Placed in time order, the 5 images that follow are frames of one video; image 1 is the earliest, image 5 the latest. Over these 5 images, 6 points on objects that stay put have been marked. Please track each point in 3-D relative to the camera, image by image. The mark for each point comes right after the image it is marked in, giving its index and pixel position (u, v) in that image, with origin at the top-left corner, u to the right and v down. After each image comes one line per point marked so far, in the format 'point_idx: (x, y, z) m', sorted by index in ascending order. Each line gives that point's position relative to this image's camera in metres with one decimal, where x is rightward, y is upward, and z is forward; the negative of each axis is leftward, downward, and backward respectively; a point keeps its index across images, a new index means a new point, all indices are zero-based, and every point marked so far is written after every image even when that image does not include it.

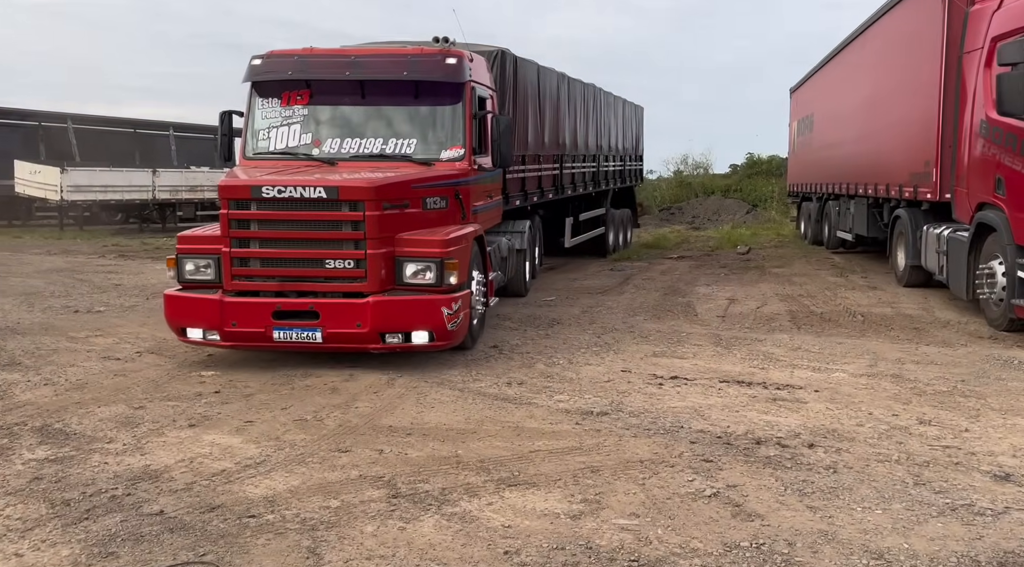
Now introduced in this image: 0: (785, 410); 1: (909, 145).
0: (+1.8, -0.8, +5.6) m
1: (+5.4, +1.9, +11.7) m
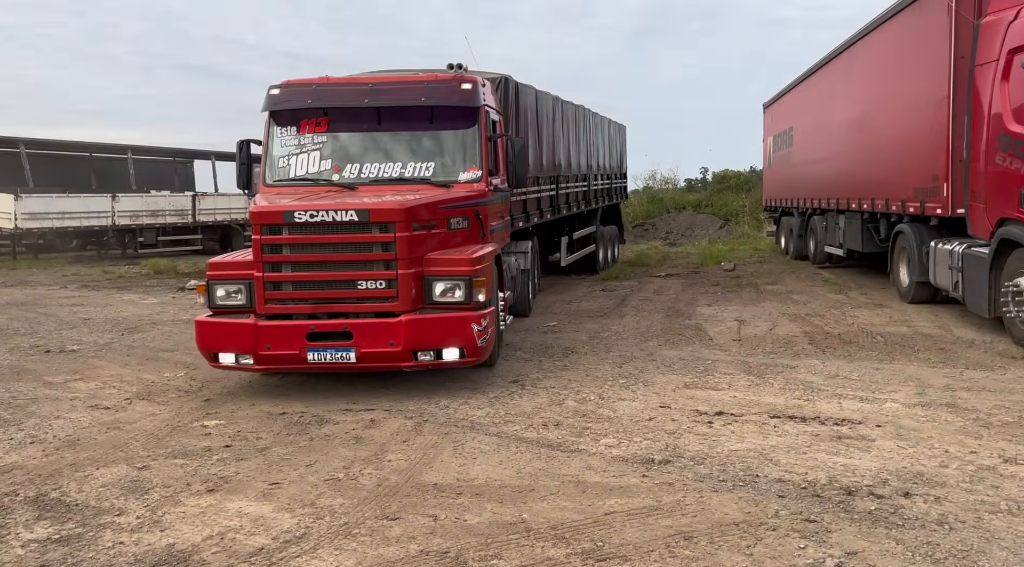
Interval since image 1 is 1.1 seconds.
0: (+2.1, -1.0, +5.2) m
1: (+5.4, +1.7, +11.5) m
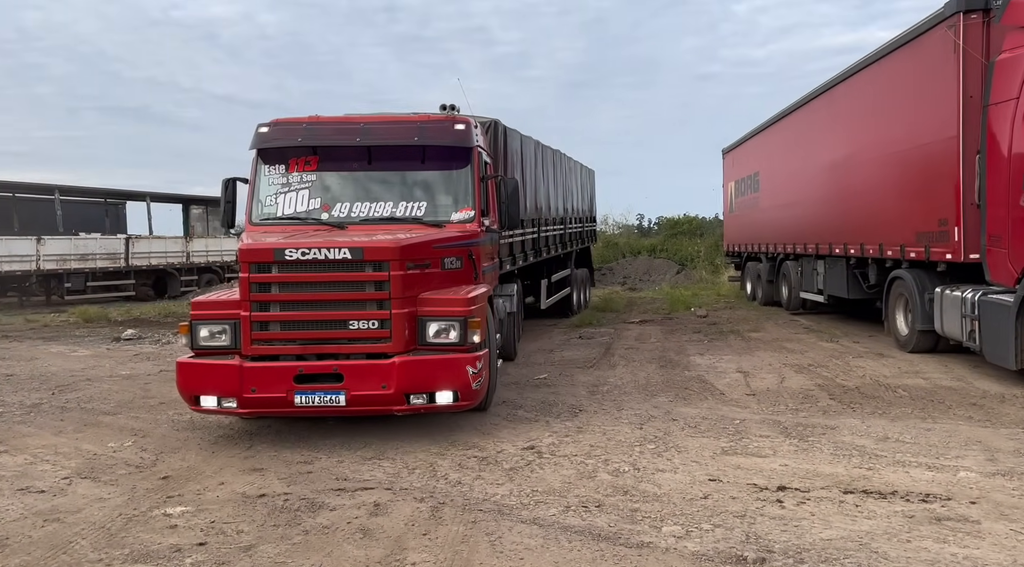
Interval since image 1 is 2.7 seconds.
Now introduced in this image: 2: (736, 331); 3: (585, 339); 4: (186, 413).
0: (+2.4, -1.3, +4.4) m
1: (+5.2, +1.0, +11.1) m
2: (+4.0, -0.8, +14.9) m
3: (+1.2, -1.0, +14.2) m
4: (-3.3, -1.3, +8.6) m
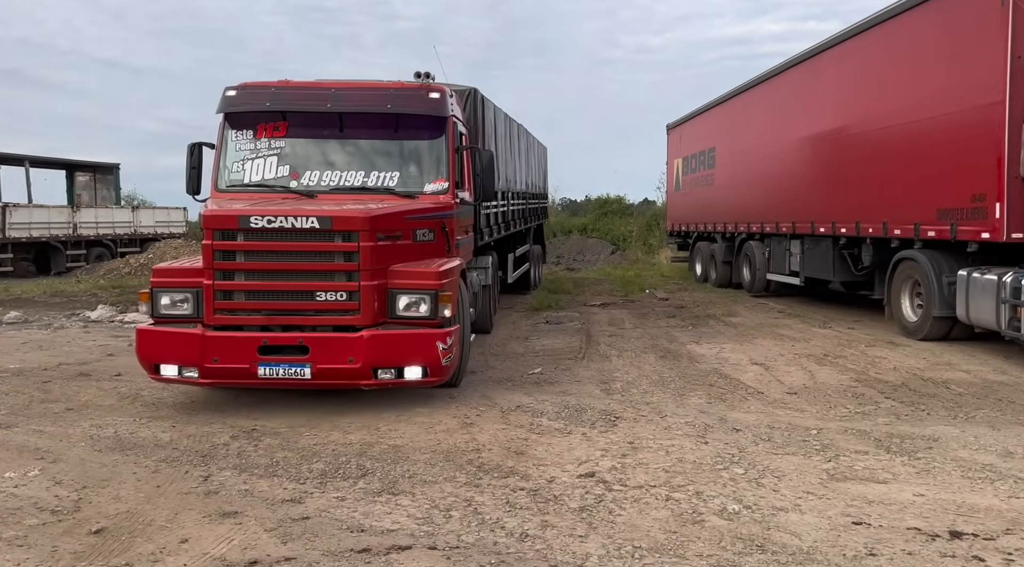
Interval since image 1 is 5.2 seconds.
0: (+2.9, -1.3, +3.2) m
1: (+4.9, +1.2, +10.1) m
2: (+3.3, -0.5, +13.8) m
3: (+0.7, -0.7, +12.8) m
4: (-3.2, -1.1, +6.8) m
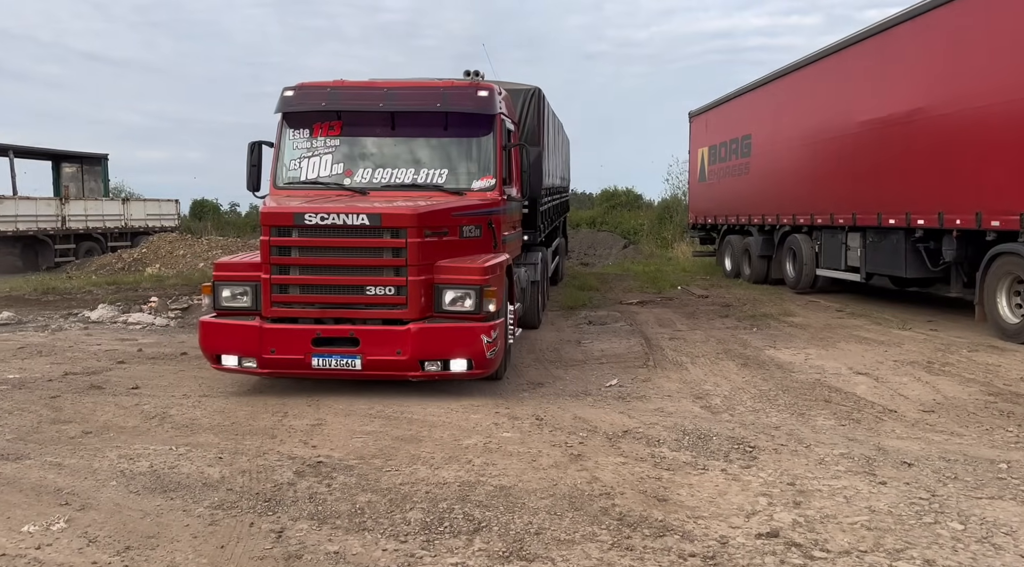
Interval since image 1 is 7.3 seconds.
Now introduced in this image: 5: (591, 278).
0: (+3.7, -1.3, +2.2) m
1: (+5.6, +1.3, +9.1) m
2: (+3.9, -0.5, +12.8) m
3: (+1.3, -0.6, +11.7) m
4: (-2.5, -1.2, +5.6) m
5: (+1.8, +0.1, +19.5) m
